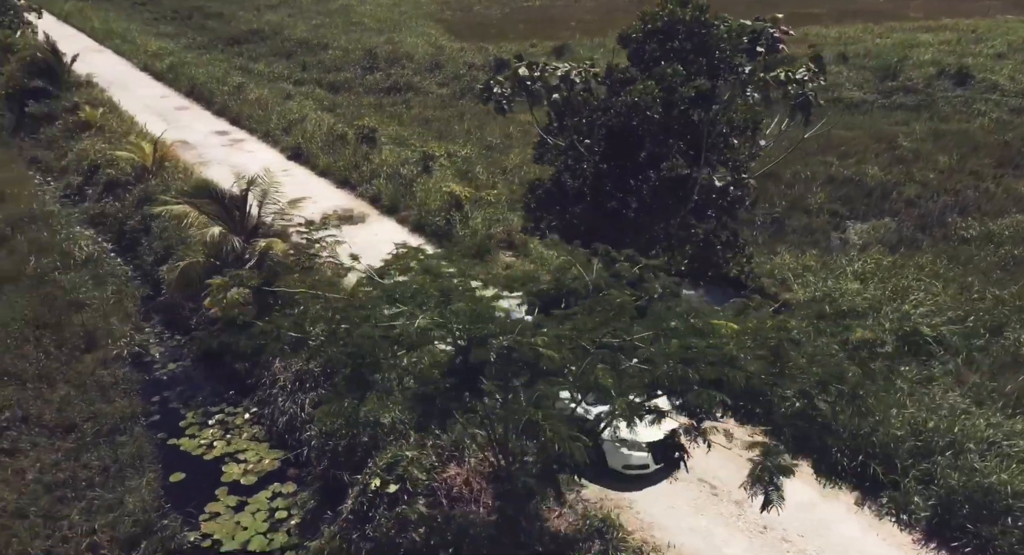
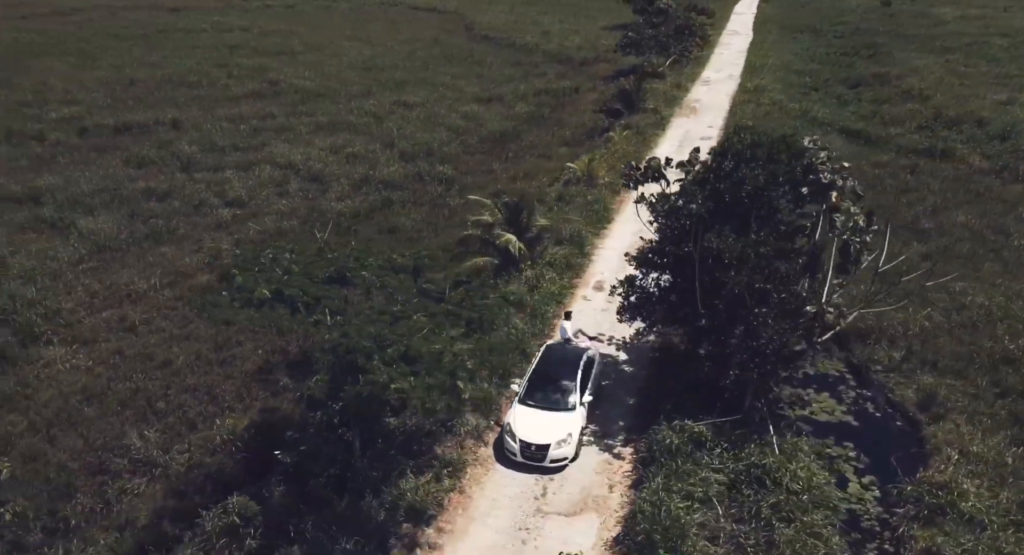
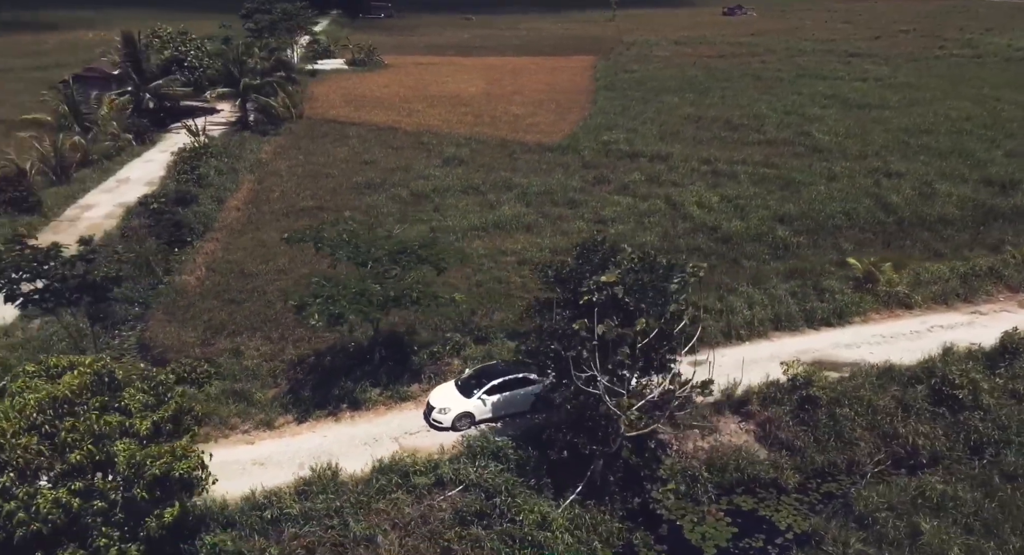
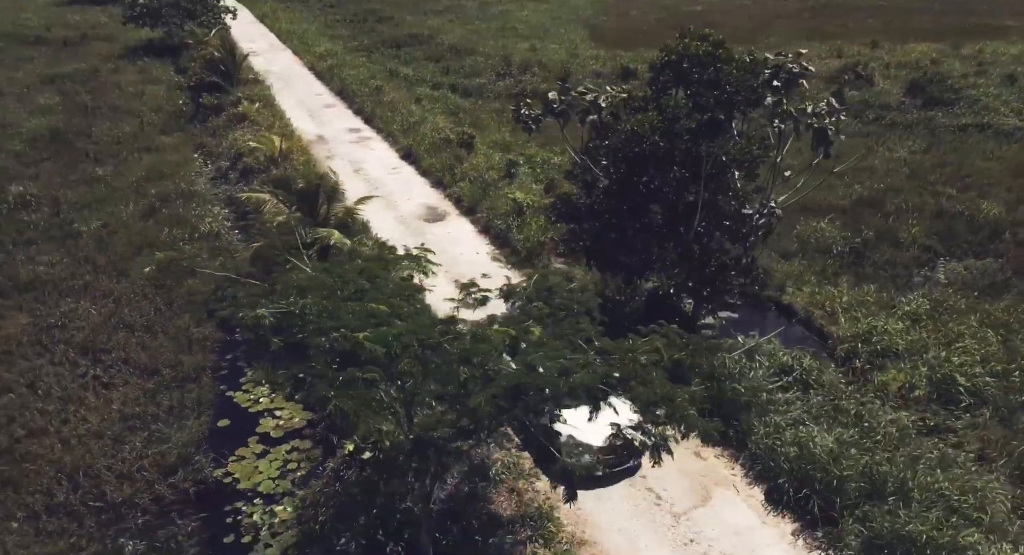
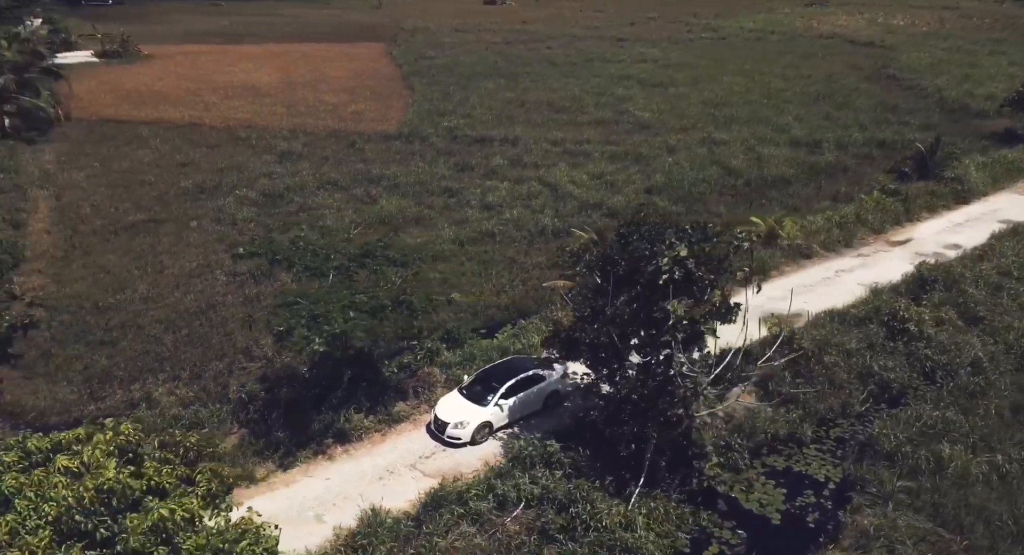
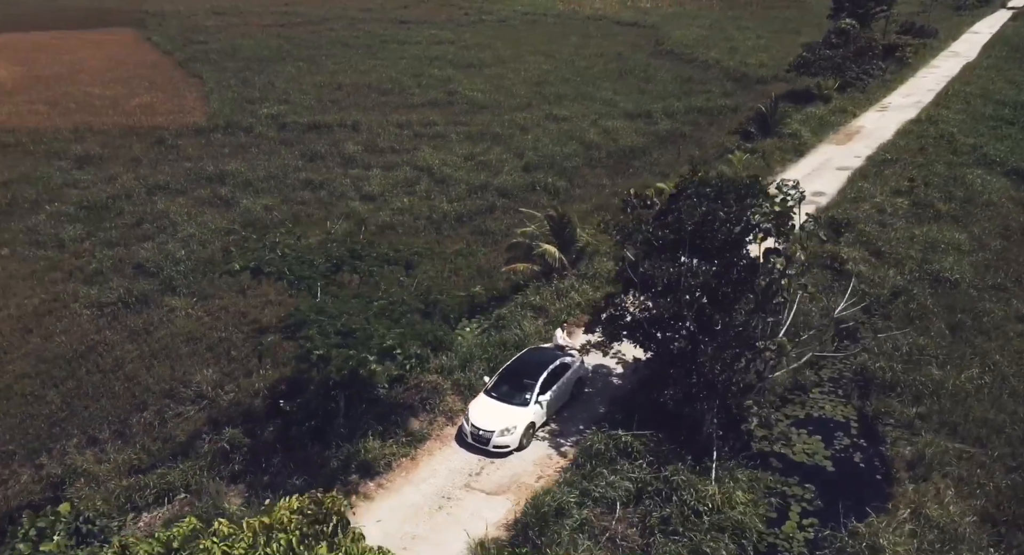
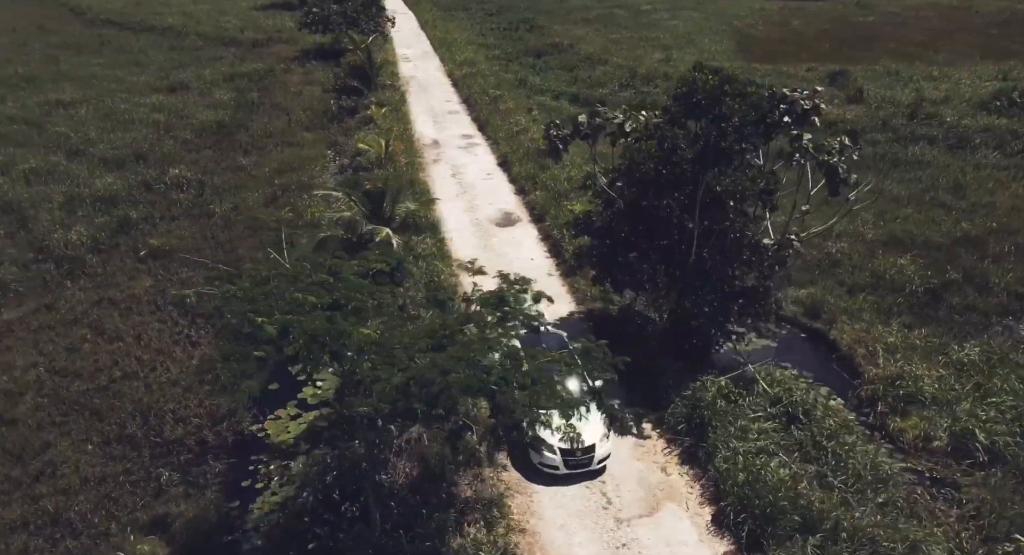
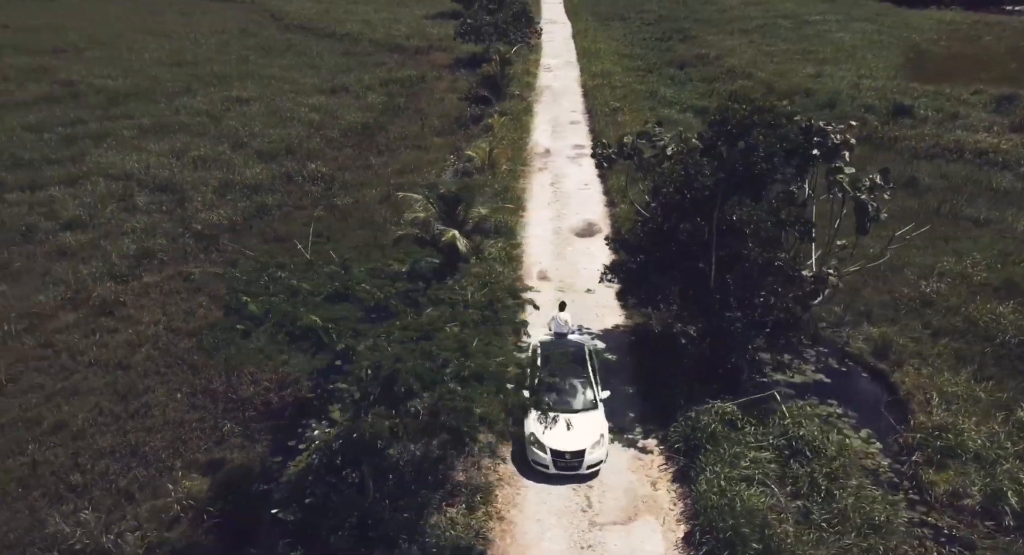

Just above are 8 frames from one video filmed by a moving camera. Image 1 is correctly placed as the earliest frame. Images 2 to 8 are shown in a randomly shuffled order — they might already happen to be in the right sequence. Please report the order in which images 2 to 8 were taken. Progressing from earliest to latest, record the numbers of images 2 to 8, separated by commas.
4, 7, 8, 2, 6, 5, 3
